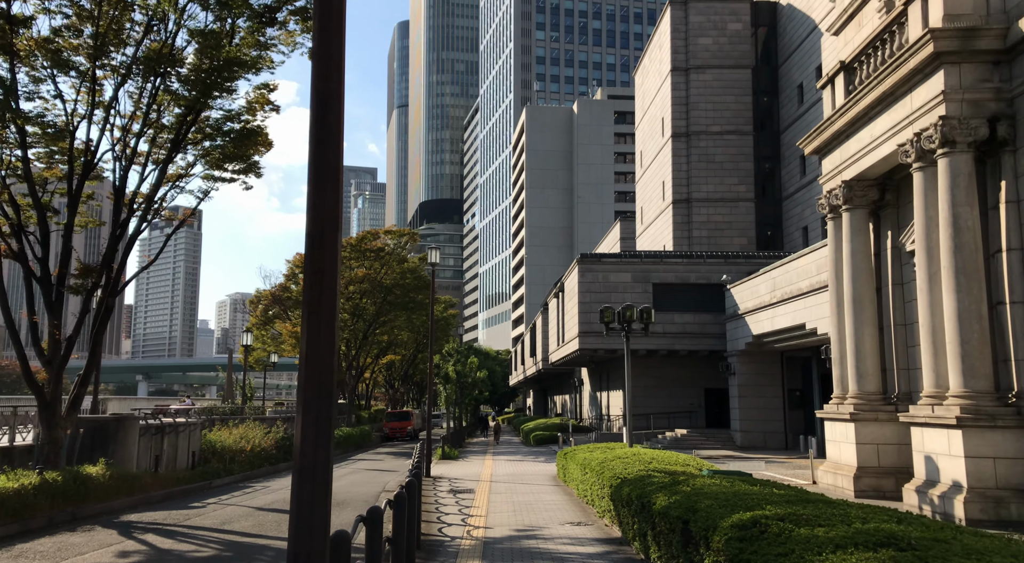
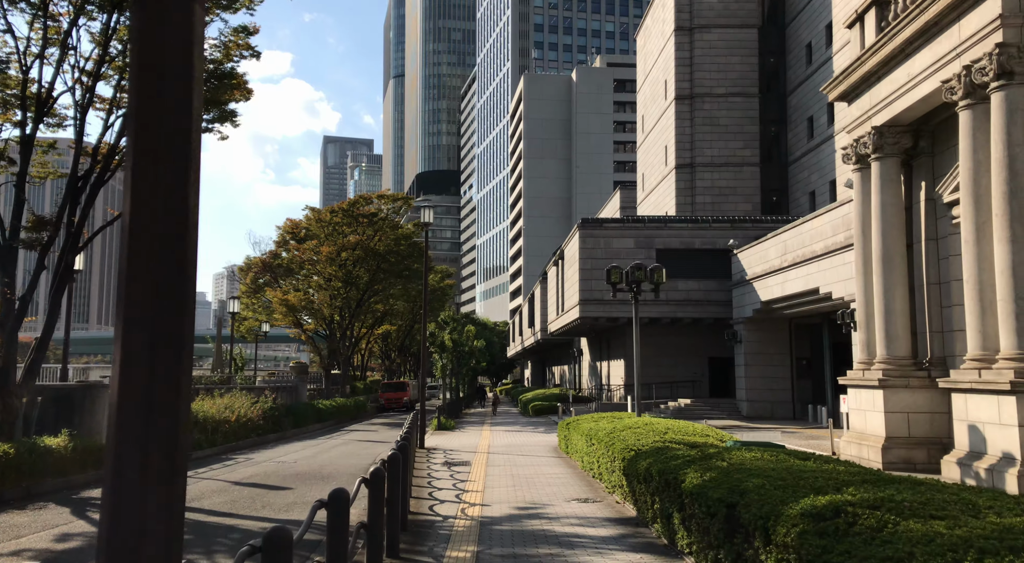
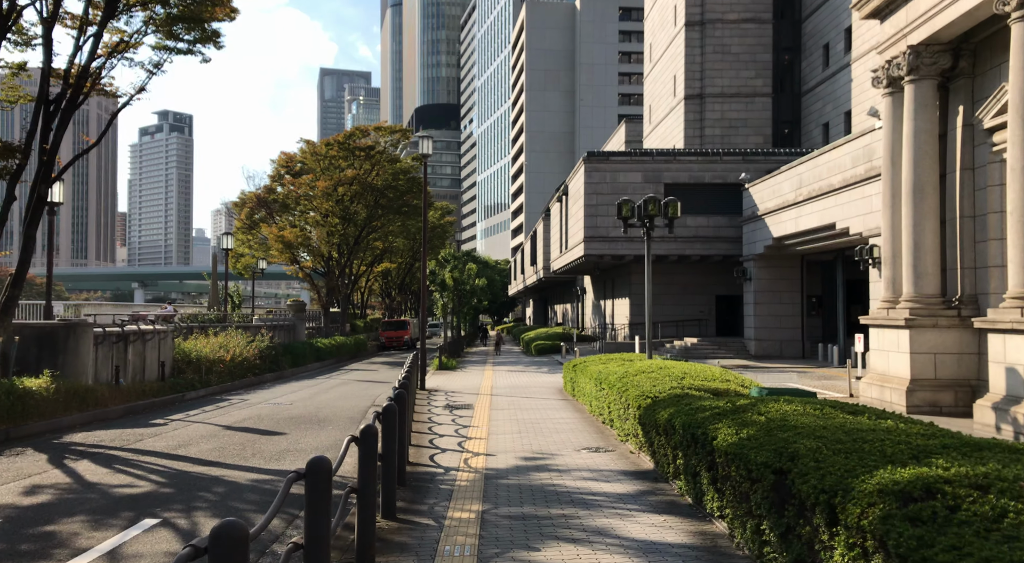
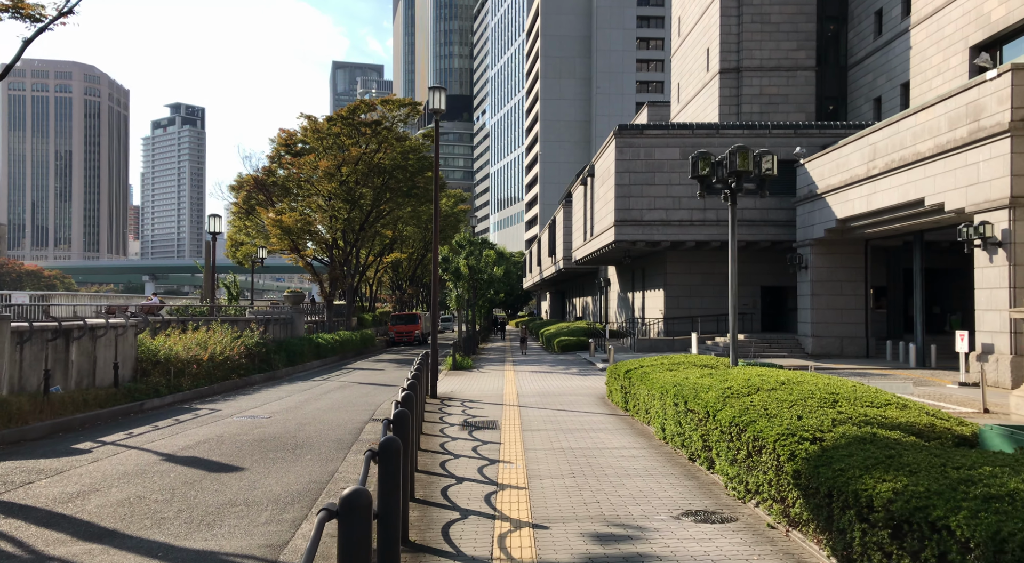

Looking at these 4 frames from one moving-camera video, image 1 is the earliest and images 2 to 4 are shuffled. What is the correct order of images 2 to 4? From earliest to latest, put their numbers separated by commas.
2, 3, 4
